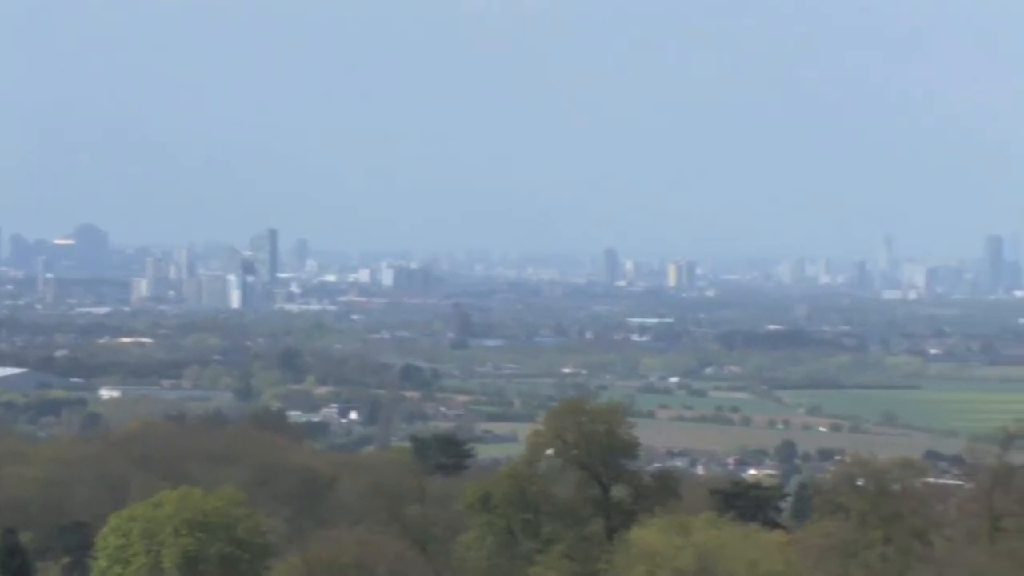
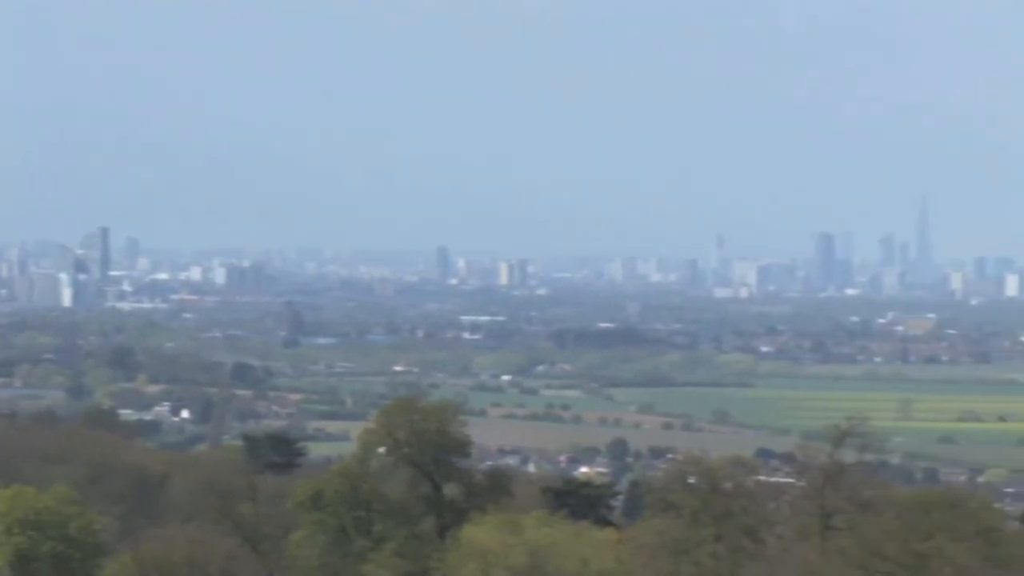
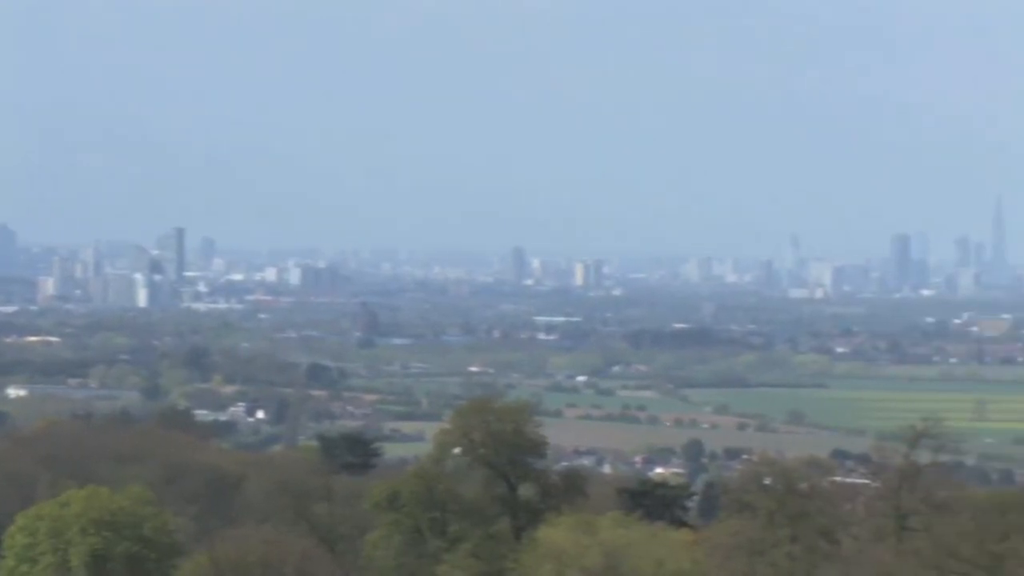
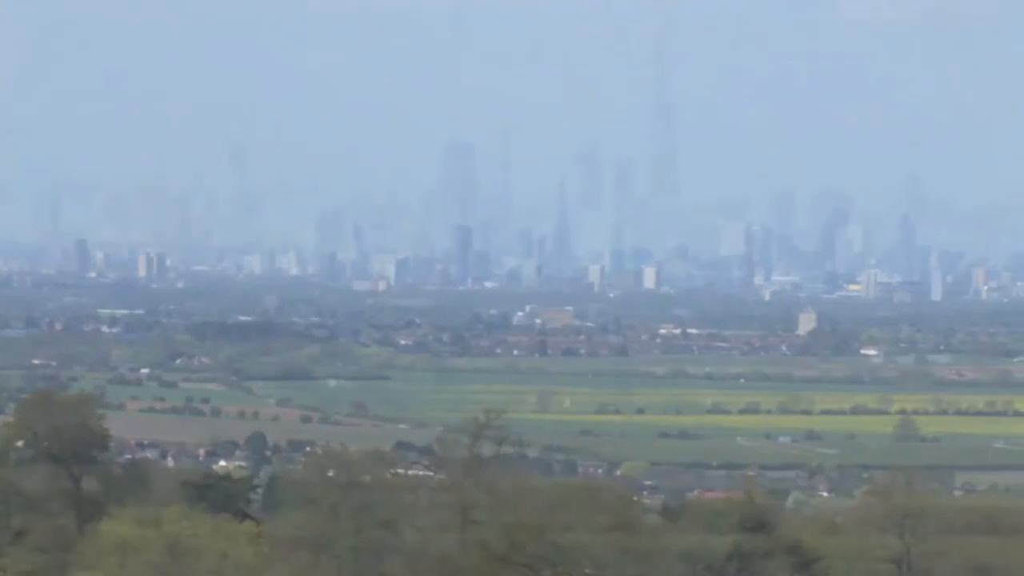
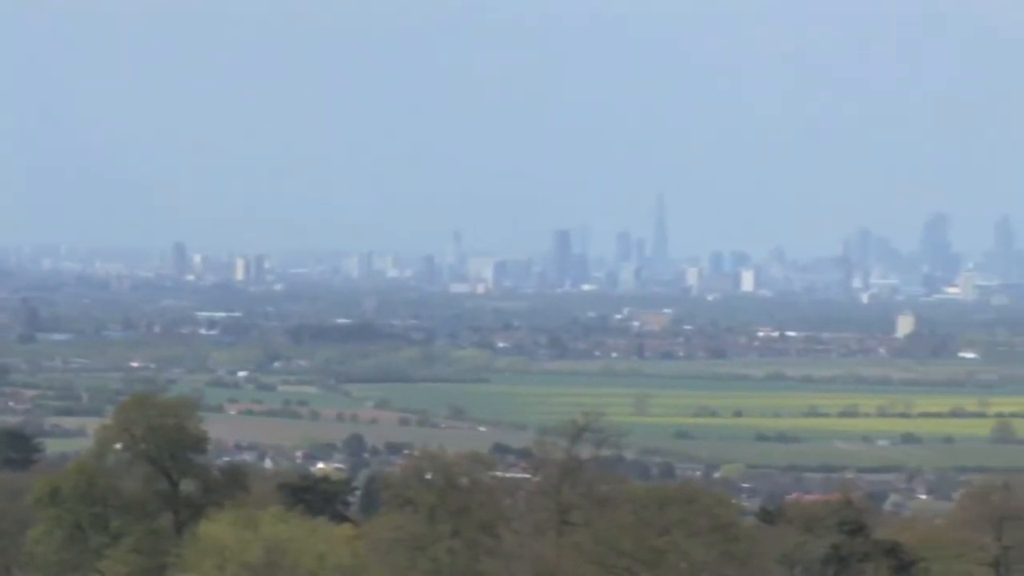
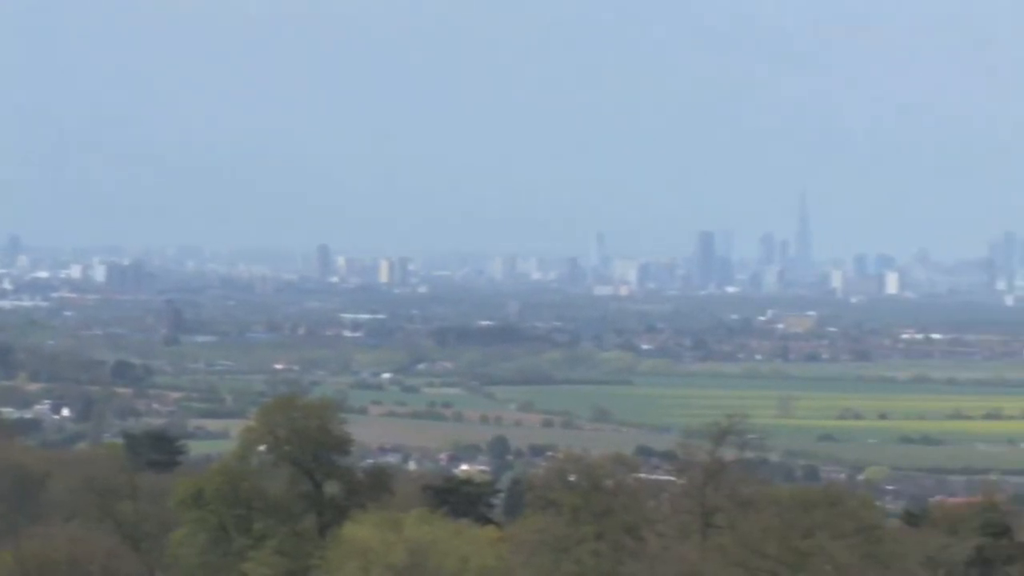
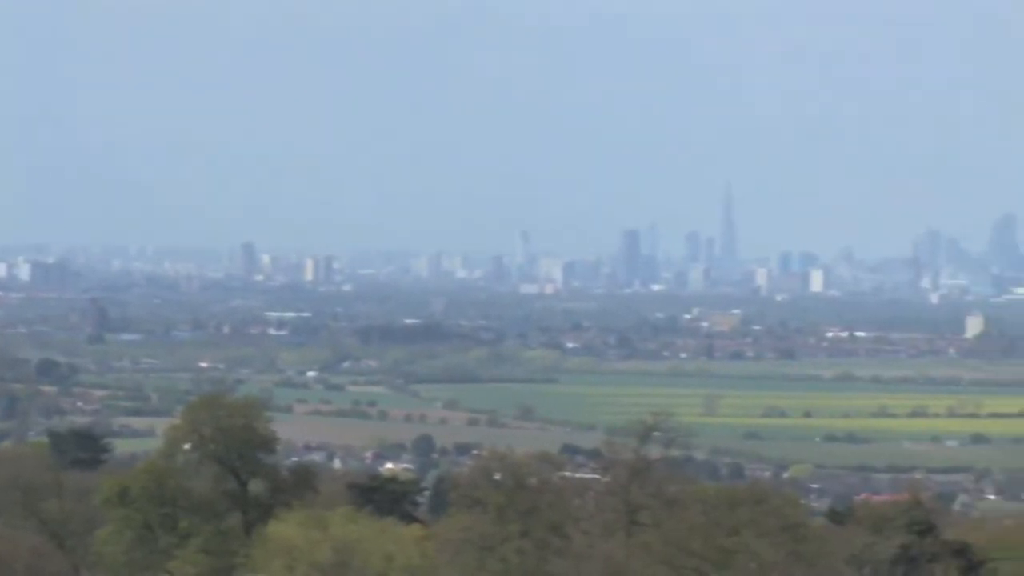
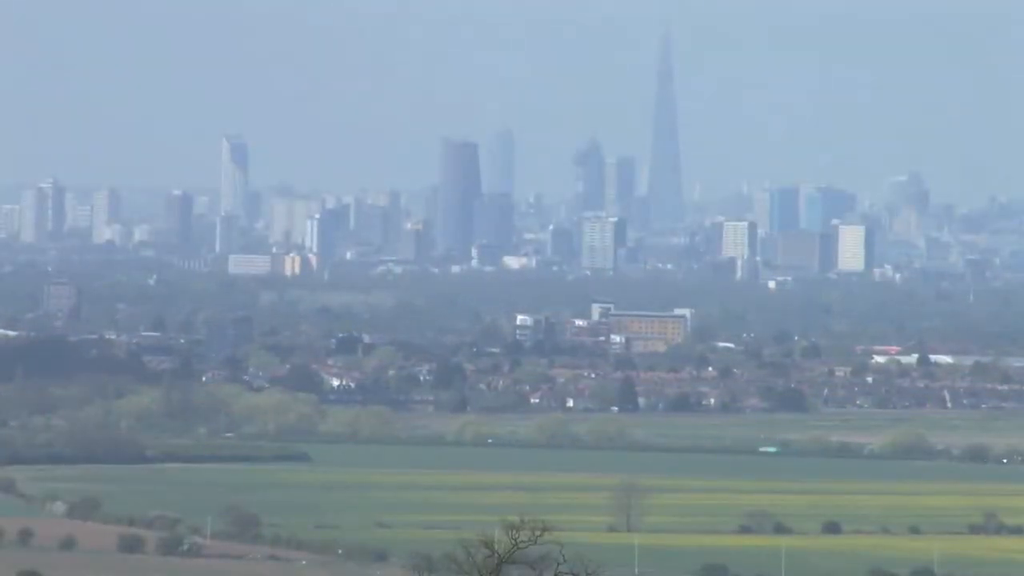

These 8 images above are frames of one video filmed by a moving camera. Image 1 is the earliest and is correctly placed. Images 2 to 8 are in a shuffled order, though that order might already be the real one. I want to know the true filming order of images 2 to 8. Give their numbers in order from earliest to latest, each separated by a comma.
3, 2, 6, 7, 5, 4, 8
